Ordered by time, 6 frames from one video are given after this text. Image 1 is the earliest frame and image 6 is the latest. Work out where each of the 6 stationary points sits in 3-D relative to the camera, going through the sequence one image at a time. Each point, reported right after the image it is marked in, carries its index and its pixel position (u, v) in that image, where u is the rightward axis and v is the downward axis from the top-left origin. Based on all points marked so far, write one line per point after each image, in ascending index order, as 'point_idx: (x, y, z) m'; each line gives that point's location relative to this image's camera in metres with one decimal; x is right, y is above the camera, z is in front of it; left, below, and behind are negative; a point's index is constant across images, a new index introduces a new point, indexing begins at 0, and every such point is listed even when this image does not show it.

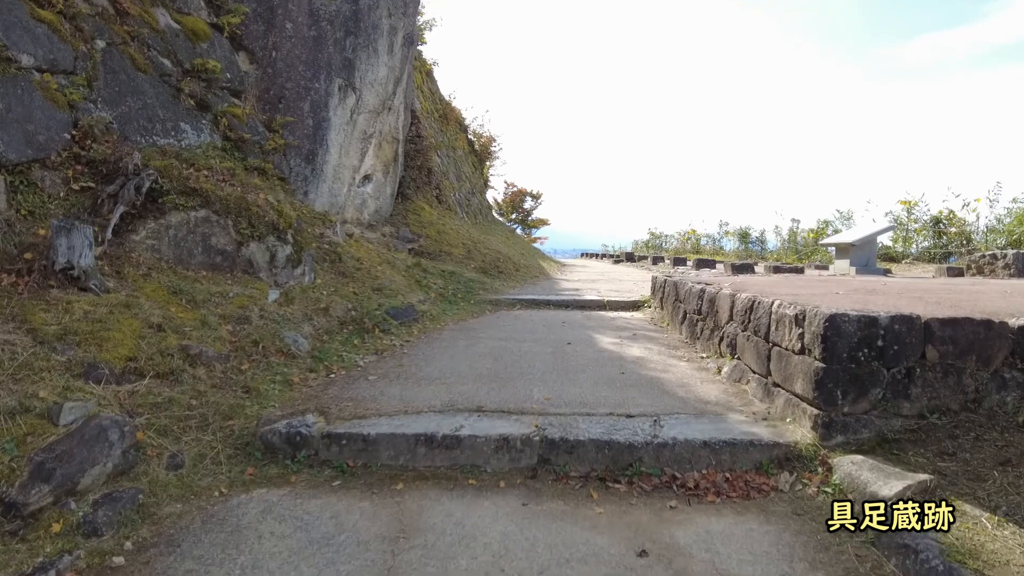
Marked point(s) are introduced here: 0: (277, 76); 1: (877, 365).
0: (-2.7, +2.5, +7.6) m
1: (+1.8, -0.4, +3.3) m
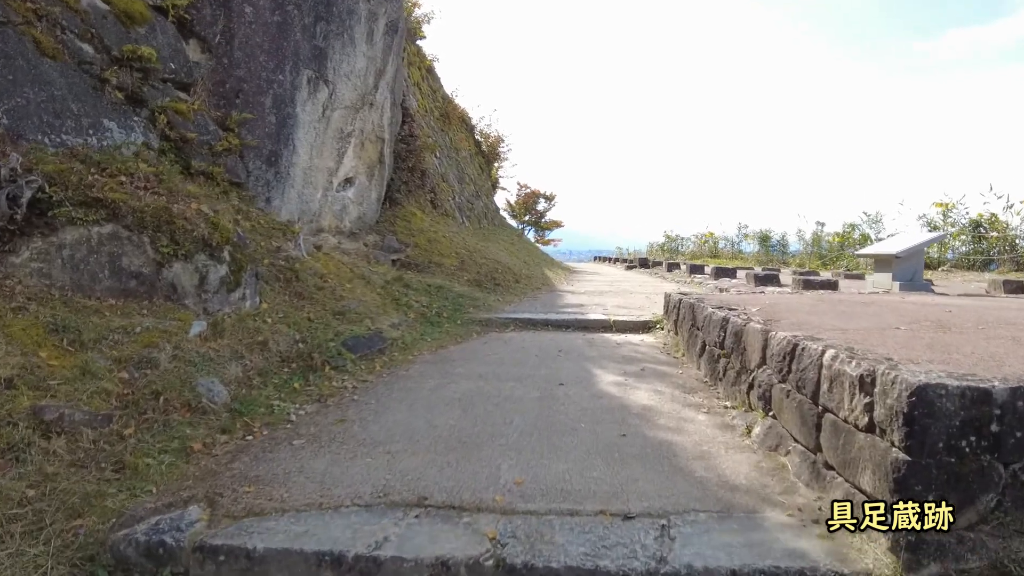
0: (-2.8, +2.2, +6.7) m
1: (+1.6, -0.6, +2.2) m
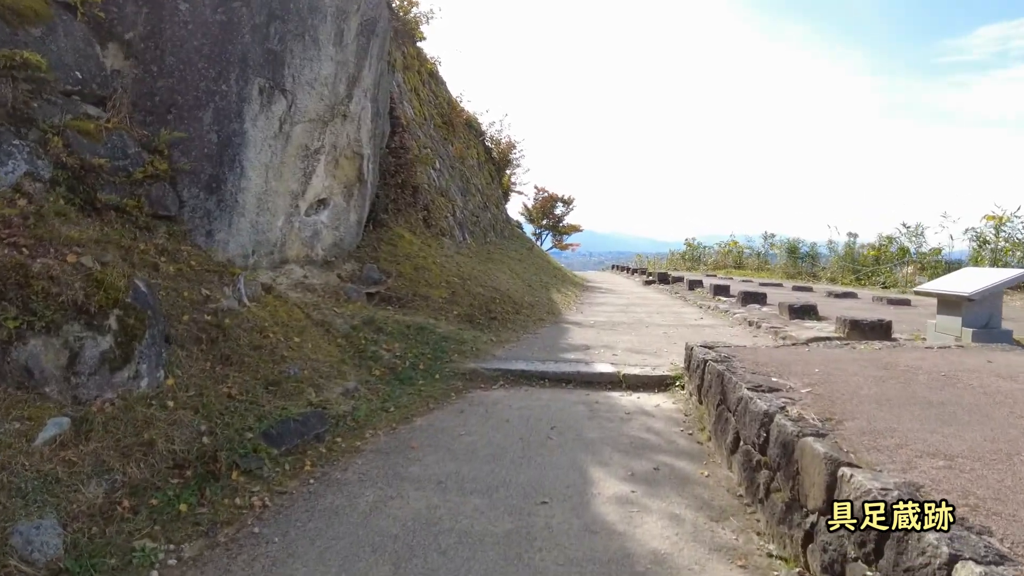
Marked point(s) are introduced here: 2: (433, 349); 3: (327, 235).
0: (-2.9, +1.8, +5.6) m
1: (+1.4, -1.0, +1.0) m
2: (-0.8, -0.6, +6.6) m
3: (-2.3, +0.7, +8.0) m
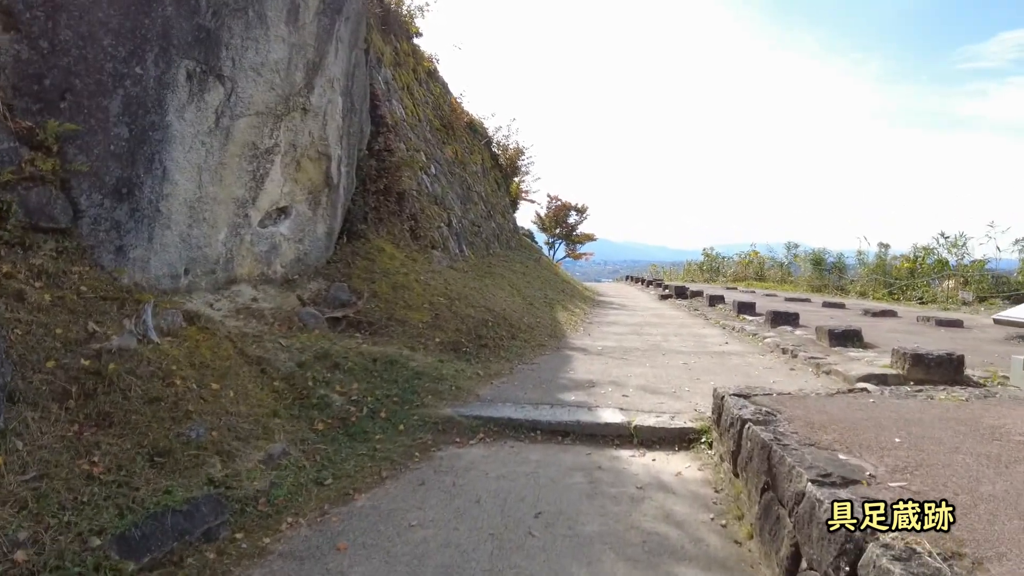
0: (-3.1, +1.6, +4.5) m
1: (+1.1, -1.2, -0.2) m
2: (-0.9, -0.8, +5.5) m
3: (-2.3, +0.4, +6.8) m
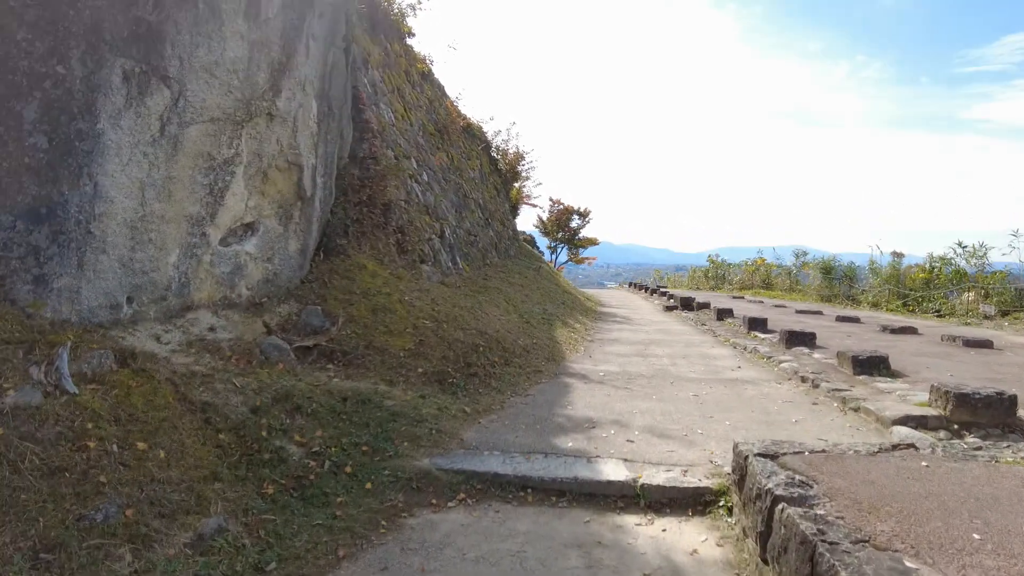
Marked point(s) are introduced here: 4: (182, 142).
0: (-3.2, +1.4, +3.8) m
1: (+1.0, -1.4, -0.9) m
2: (-1.0, -1.1, +4.8) m
3: (-2.4, +0.2, +6.2) m
4: (-2.4, +1.1, +4.8) m
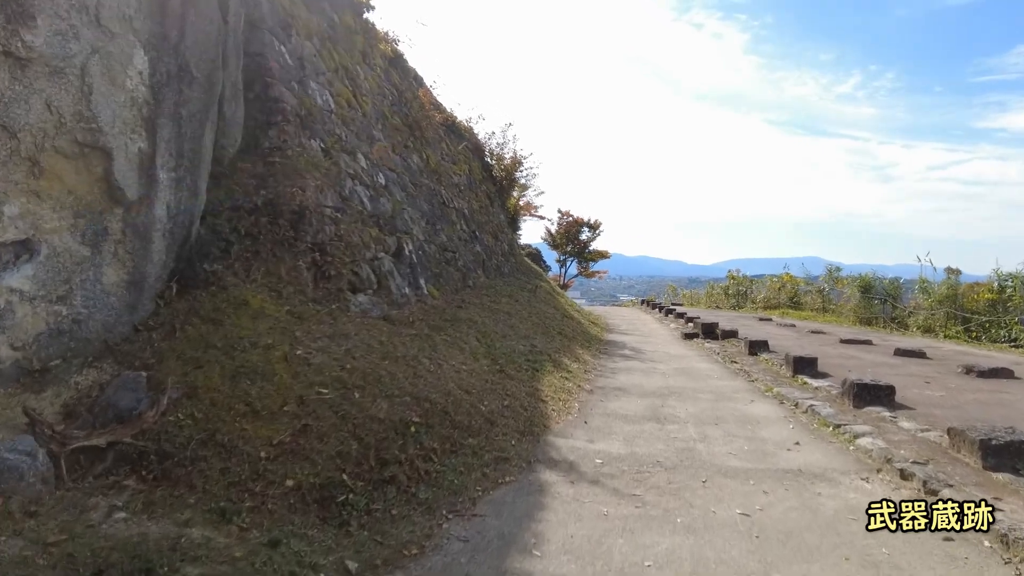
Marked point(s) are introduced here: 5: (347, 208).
0: (-3.6, +1.1, +1.5) m
1: (+0.5, -1.6, -3.4) m
2: (-1.4, -1.4, +2.4) m
3: (-2.8, -0.2, +3.8) m
4: (-2.9, +0.8, +2.5) m
5: (-1.8, +0.9, +7.2) m
